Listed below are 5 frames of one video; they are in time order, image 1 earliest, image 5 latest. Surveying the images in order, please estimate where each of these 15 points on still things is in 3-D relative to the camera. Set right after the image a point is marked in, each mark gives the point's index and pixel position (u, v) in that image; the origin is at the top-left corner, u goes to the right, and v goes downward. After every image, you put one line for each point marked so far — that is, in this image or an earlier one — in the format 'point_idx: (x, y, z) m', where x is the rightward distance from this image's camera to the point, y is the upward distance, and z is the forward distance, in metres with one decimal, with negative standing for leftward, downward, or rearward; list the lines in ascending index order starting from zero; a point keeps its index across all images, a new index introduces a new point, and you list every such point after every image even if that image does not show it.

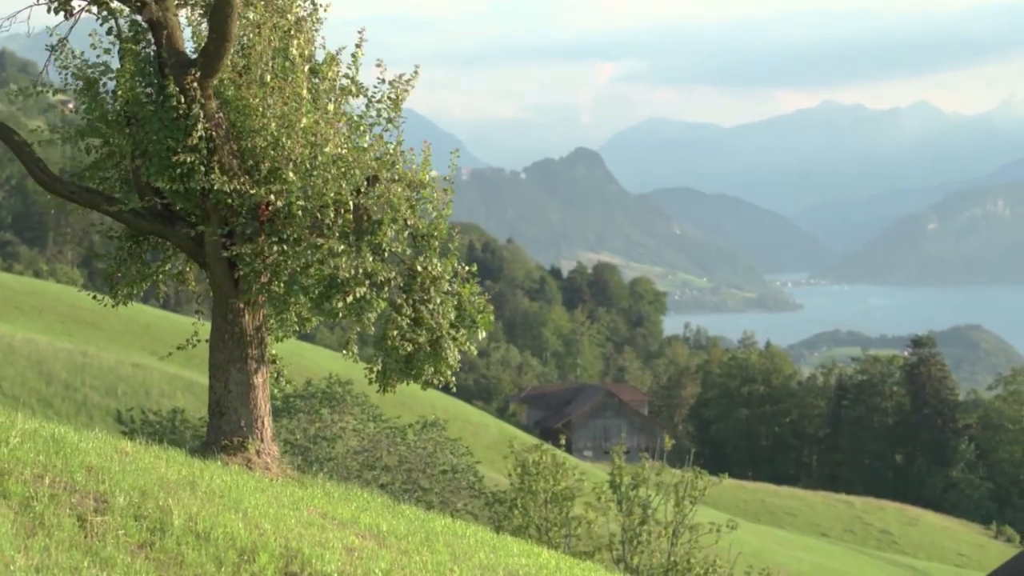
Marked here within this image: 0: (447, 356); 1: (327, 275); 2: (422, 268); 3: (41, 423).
0: (-1.0, -1.0, +15.1) m
1: (-2.6, +0.2, +14.1) m
2: (-1.3, +0.3, +15.0) m
3: (-5.9, -1.7, +12.5) m
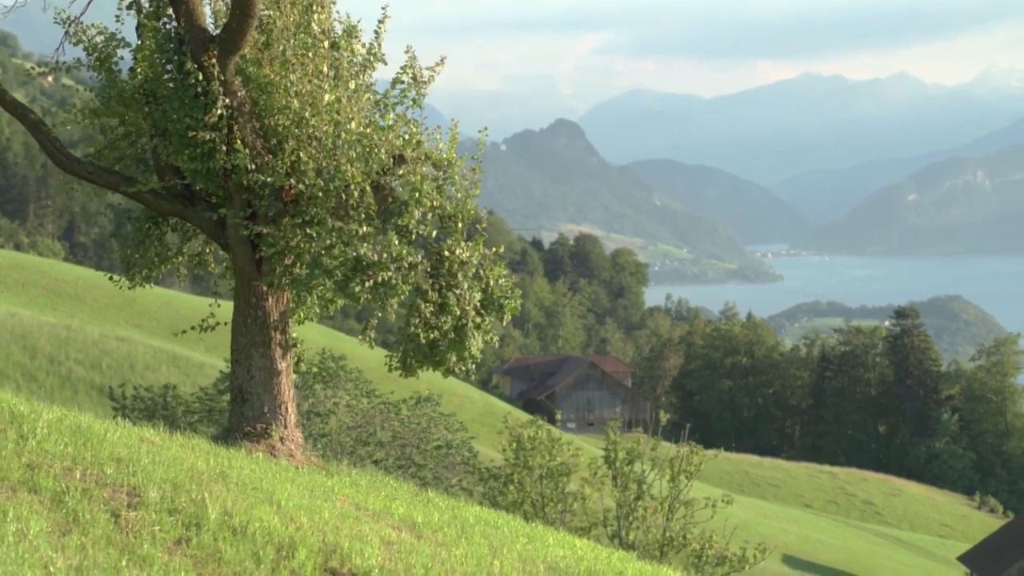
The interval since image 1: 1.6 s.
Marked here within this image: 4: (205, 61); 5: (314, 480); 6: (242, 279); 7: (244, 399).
0: (-0.6, -0.8, +14.8) m
1: (-2.2, +0.4, +13.7) m
2: (-0.9, +0.5, +14.7) m
3: (-5.5, -1.5, +12.2) m
4: (-4.3, +3.2, +14.2) m
5: (-2.4, -2.4, +12.5) m
6: (-3.9, +0.1, +14.8) m
7: (-3.9, -1.6, +14.6) m
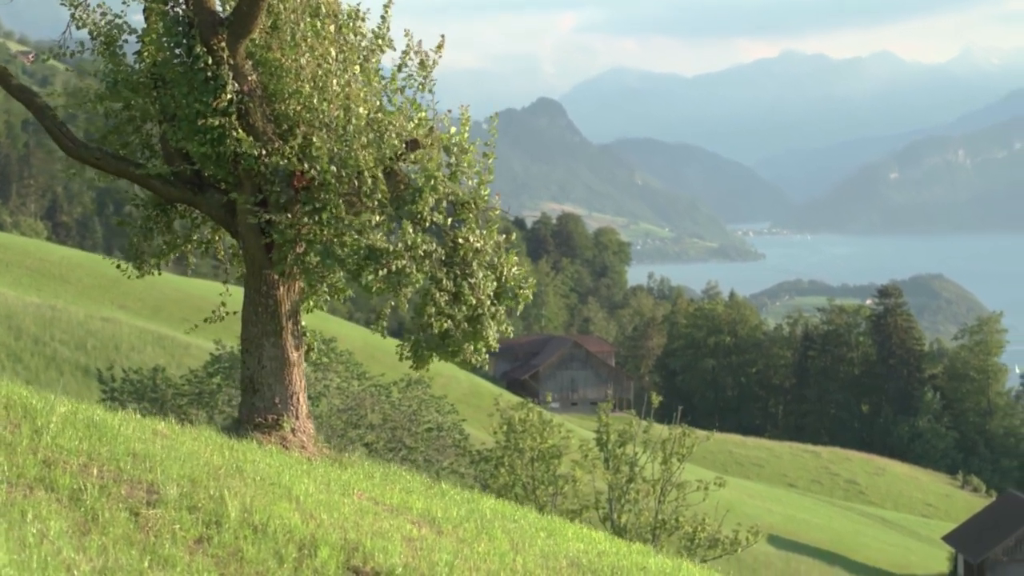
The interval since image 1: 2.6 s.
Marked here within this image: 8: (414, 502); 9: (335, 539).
0: (-0.4, -0.6, +14.6) m
1: (-2.0, +0.5, +13.5) m
2: (-0.7, +0.7, +14.4) m
3: (-5.3, -1.3, +12.0) m
4: (-4.1, +3.3, +13.9) m
5: (-2.2, -2.3, +12.3) m
6: (-3.7, +0.3, +14.5) m
7: (-3.7, -1.4, +14.4) m
8: (-1.2, -2.5, +12.0) m
9: (-1.6, -2.3, +9.2) m
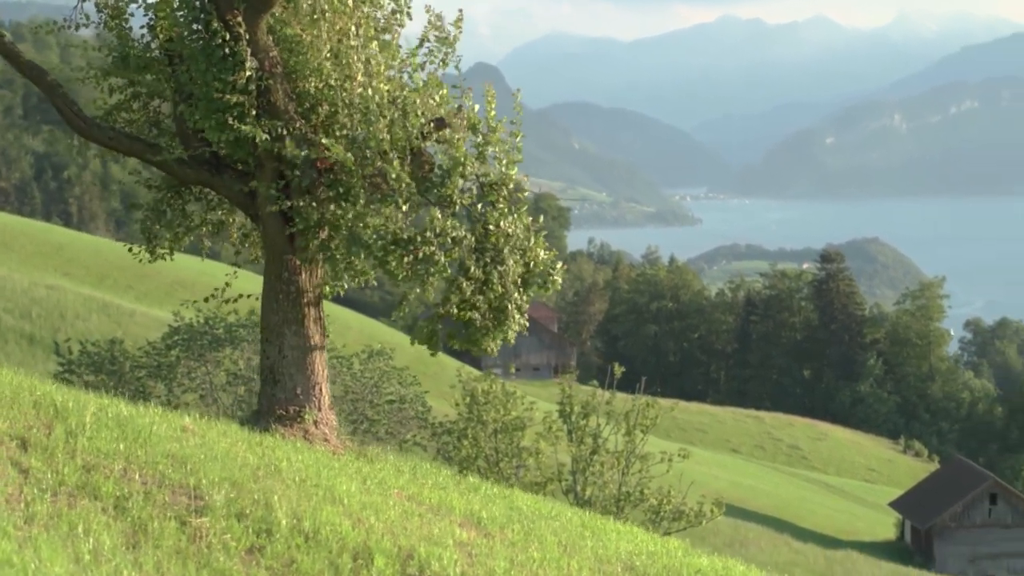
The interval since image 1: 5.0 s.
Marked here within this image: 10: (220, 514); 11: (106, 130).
0: (0.0, -0.5, +14.1) m
1: (-1.5, +0.7, +12.9) m
2: (-0.2, +0.9, +13.9) m
3: (-4.8, -1.2, +11.4) m
4: (-3.7, +3.5, +13.2) m
5: (-1.8, -2.1, +11.8) m
6: (-3.3, +0.5, +14.0) m
7: (-3.2, -1.2, +13.9) m
8: (-0.7, -2.4, +11.5) m
9: (-1.1, -2.2, +8.7) m
10: (-2.4, -1.9, +8.3) m
11: (-5.6, +2.2, +13.8) m
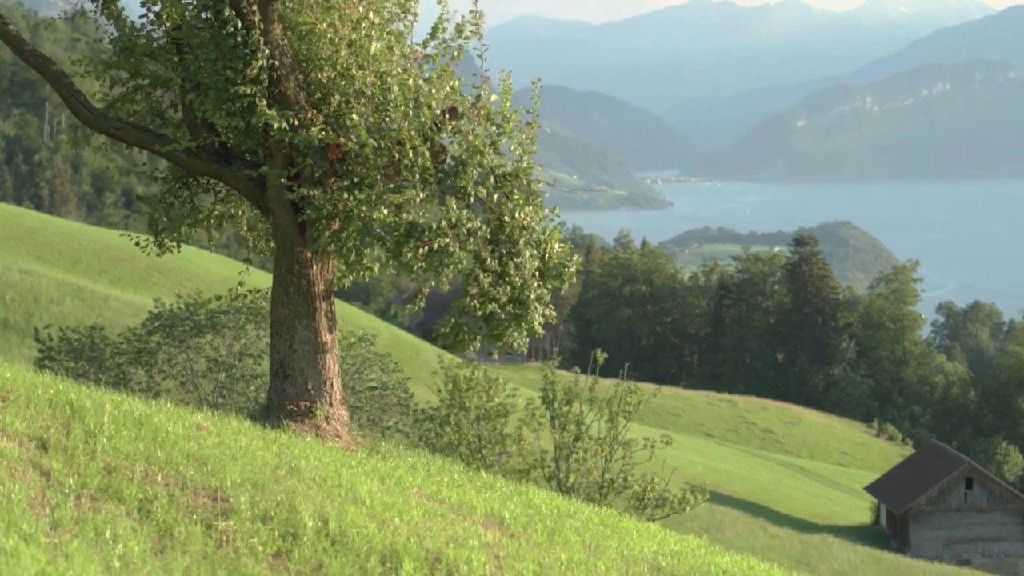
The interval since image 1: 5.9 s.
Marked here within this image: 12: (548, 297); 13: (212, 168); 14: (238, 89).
0: (+0.2, -0.4, +13.9) m
1: (-1.3, +0.8, +12.7) m
2: (-0.1, +0.9, +13.7) m
3: (-4.6, -1.1, +11.1) m
4: (-3.4, +3.6, +12.9) m
5: (-1.6, -2.1, +11.6) m
6: (-3.1, +0.6, +13.7) m
7: (-3.1, -1.2, +13.6) m
8: (-0.5, -2.3, +11.3) m
9: (-0.8, -2.2, +8.6) m
10: (-2.1, -1.8, +8.1) m
11: (-5.4, +2.3, +13.5) m
12: (+0.5, -0.1, +14.4) m
13: (-4.1, +1.6, +13.7) m
14: (-3.4, +2.5, +12.6) m
